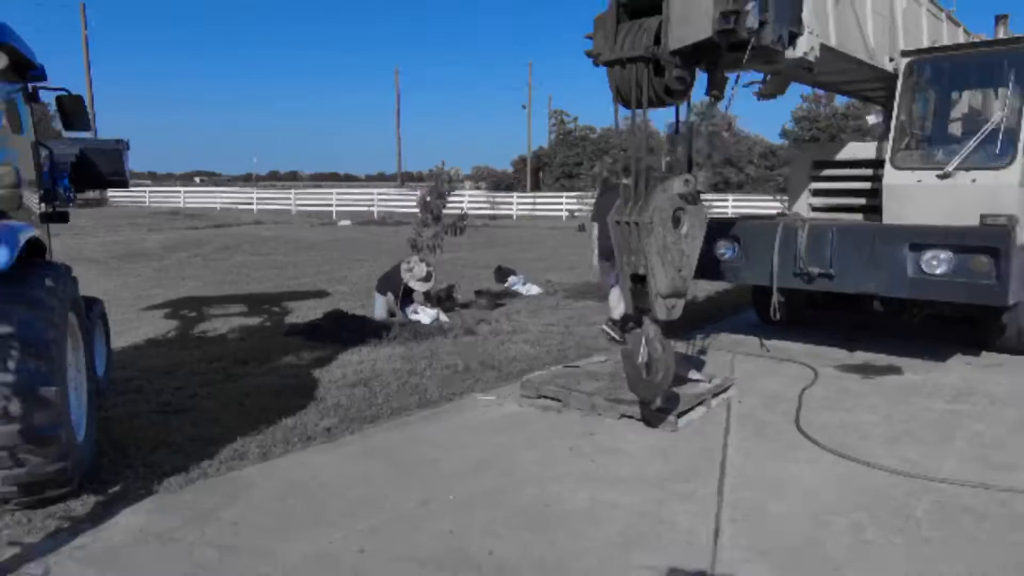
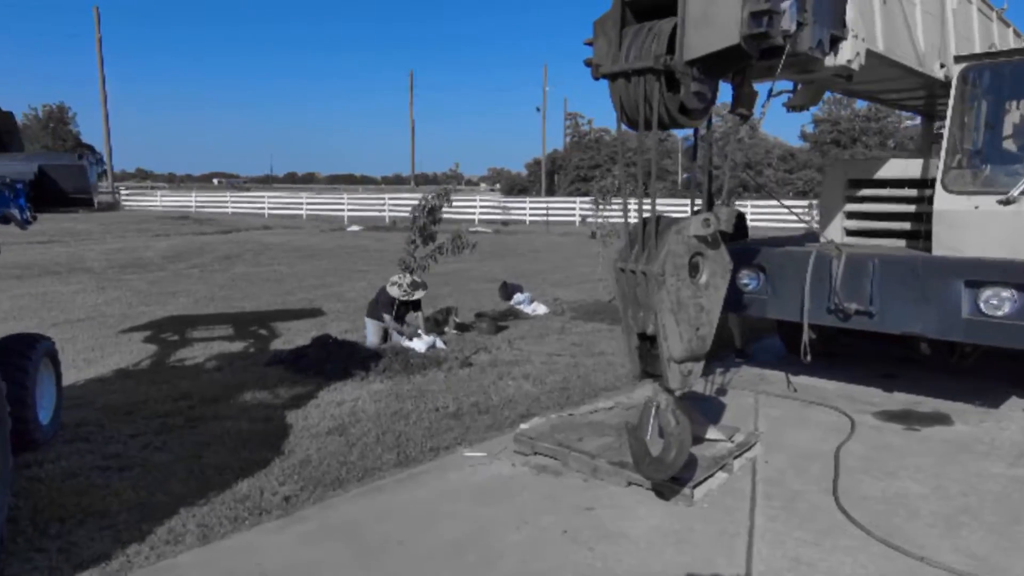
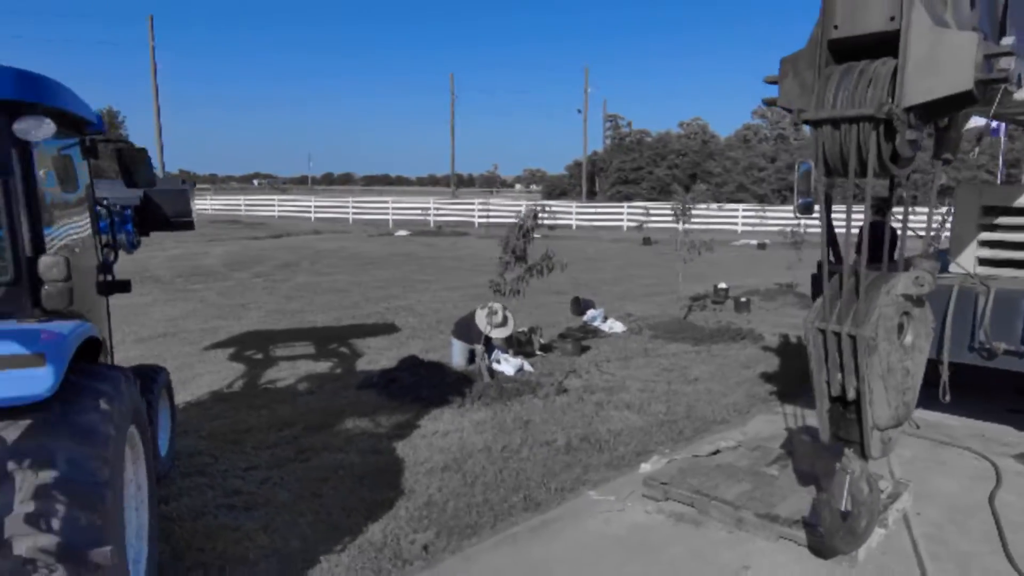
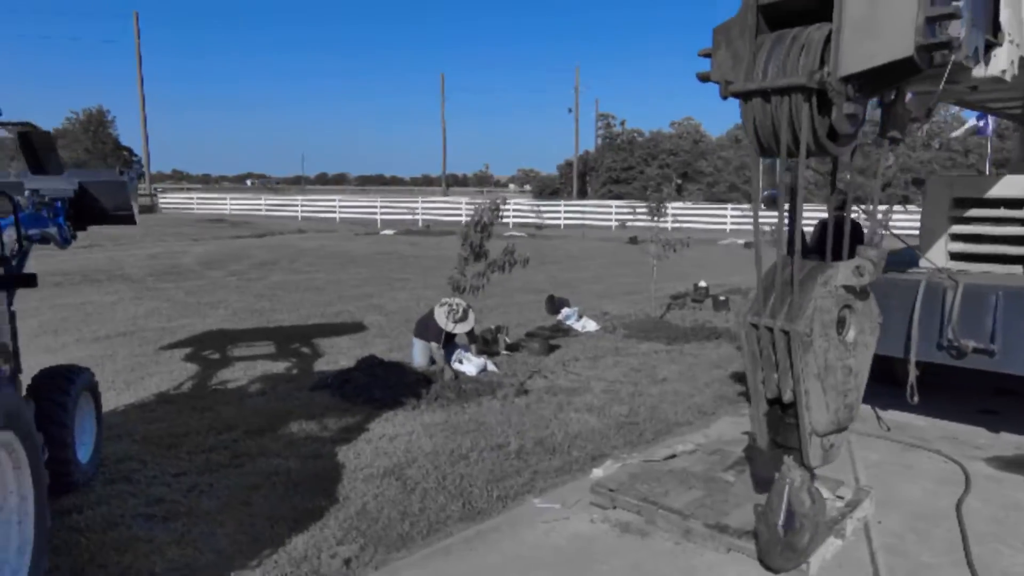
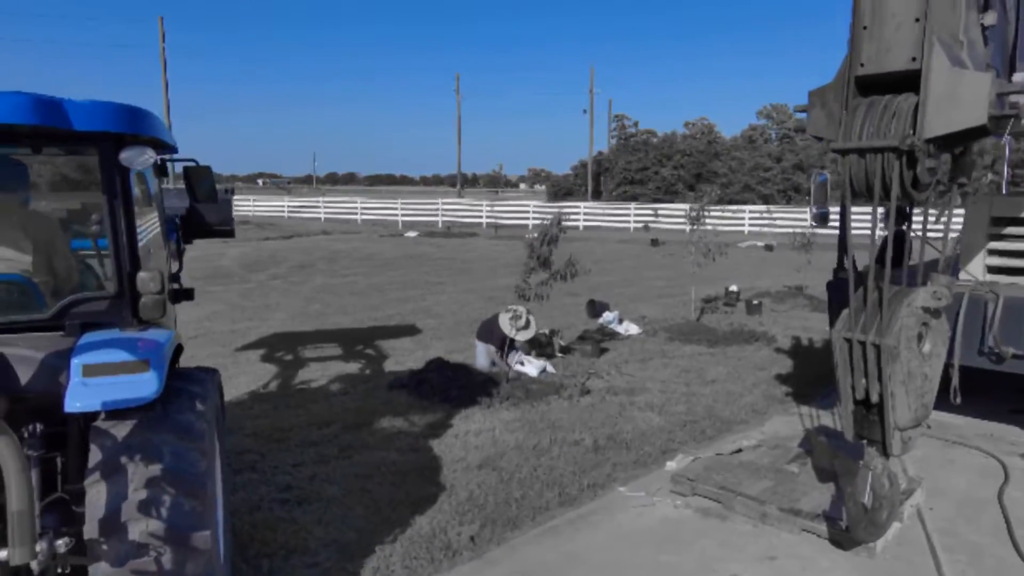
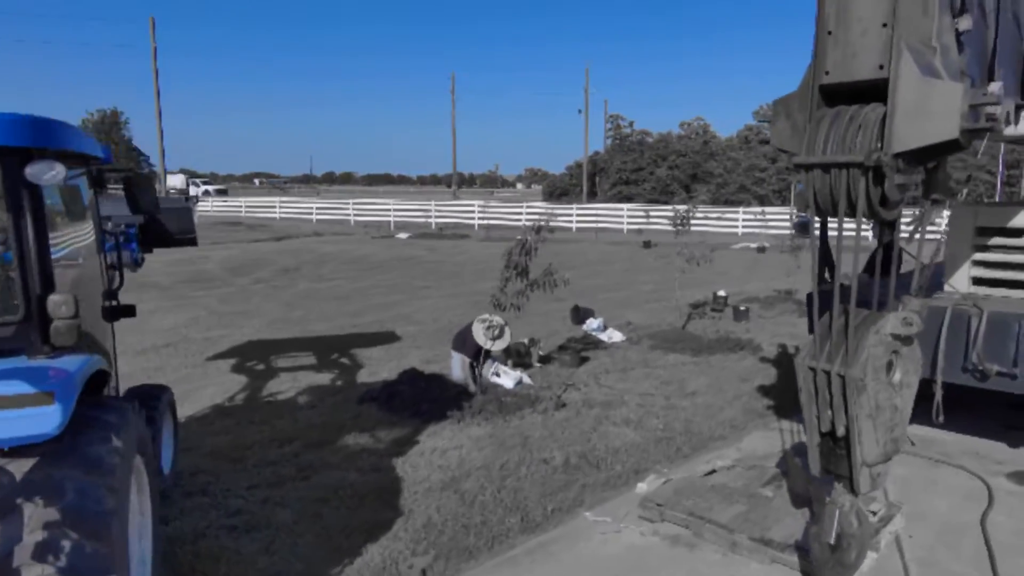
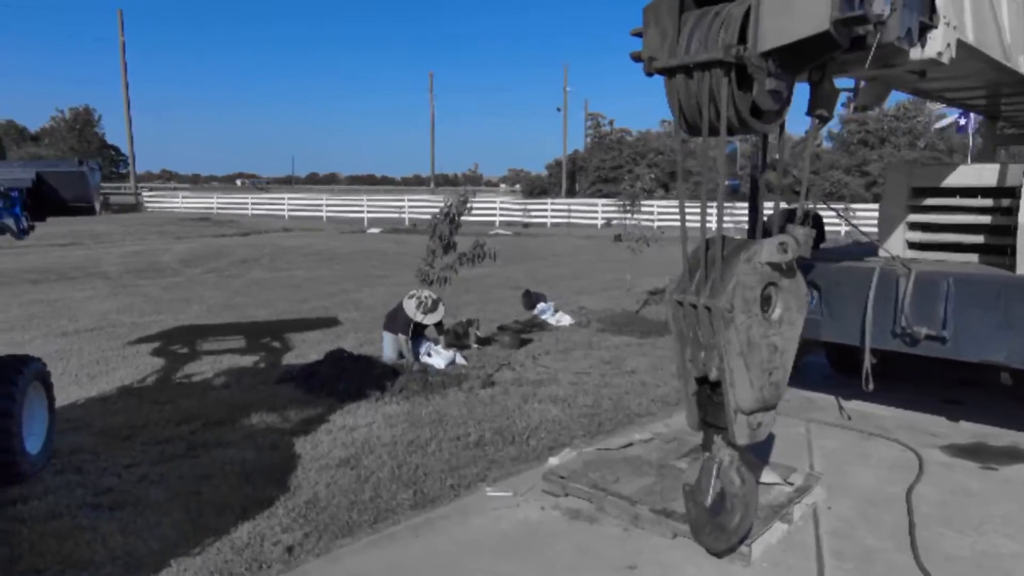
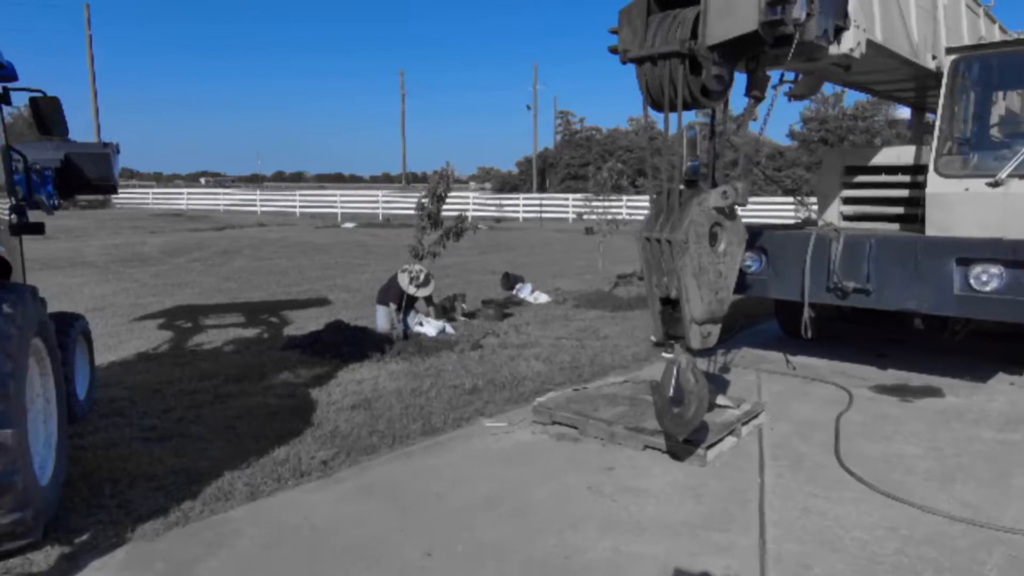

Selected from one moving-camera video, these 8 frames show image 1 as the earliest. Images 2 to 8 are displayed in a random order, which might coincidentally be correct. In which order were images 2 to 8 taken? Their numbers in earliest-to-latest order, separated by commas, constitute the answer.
8, 2, 7, 4, 3, 5, 6
